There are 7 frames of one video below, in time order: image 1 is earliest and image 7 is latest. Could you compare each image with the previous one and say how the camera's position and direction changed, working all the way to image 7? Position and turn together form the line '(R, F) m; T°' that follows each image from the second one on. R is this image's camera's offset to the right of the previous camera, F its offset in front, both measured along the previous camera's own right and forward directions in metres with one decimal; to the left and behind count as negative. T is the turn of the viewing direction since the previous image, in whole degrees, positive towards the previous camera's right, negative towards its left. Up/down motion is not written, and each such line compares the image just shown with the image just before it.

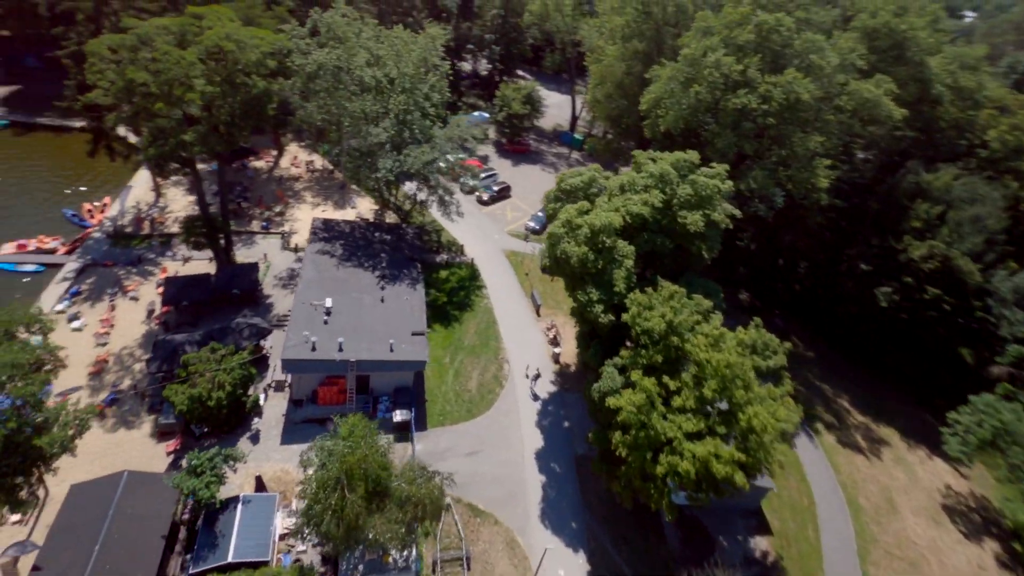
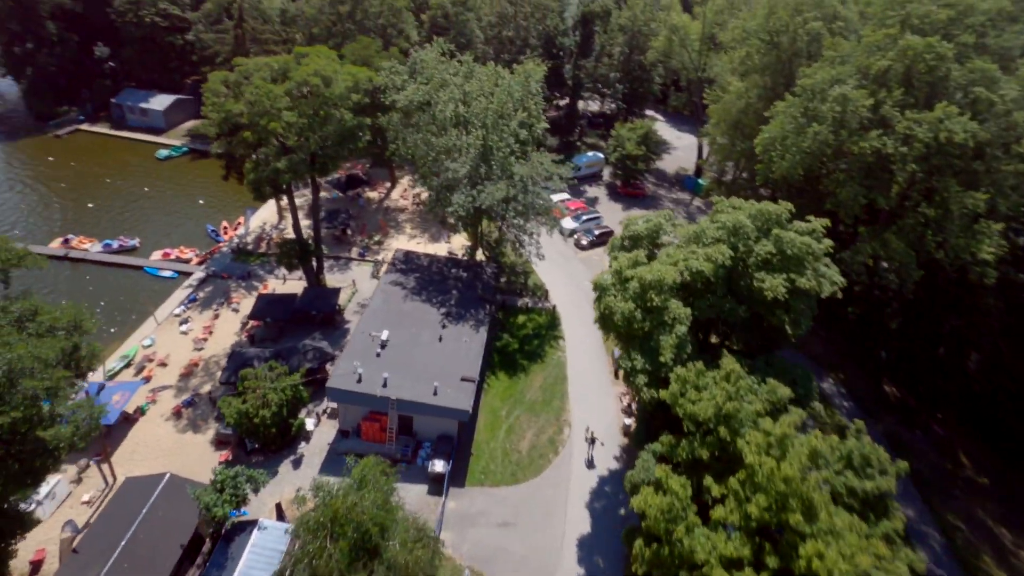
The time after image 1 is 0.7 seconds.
(+4.6, +3.5) m; -16°
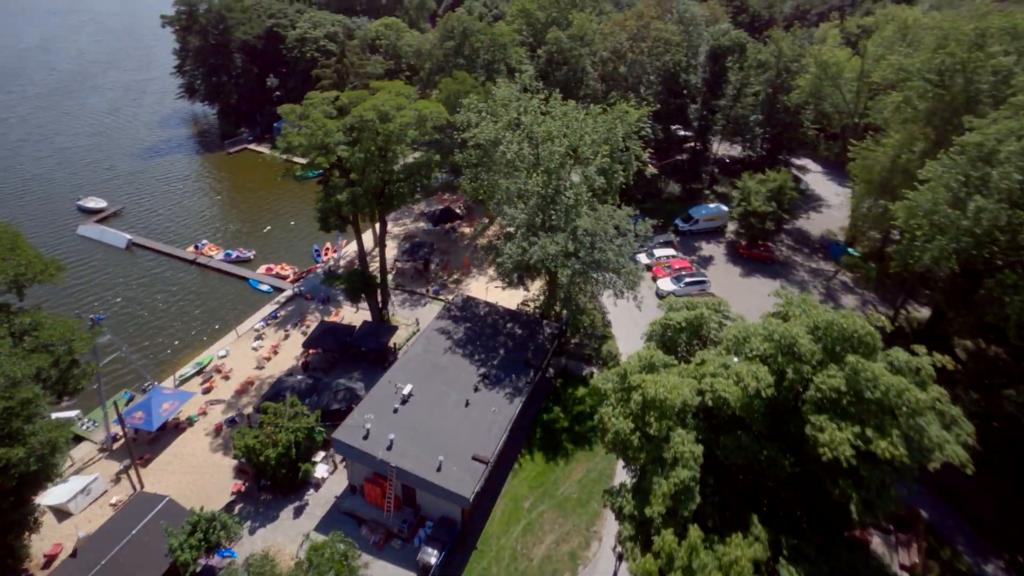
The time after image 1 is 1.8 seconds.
(+5.4, +5.1) m; -16°
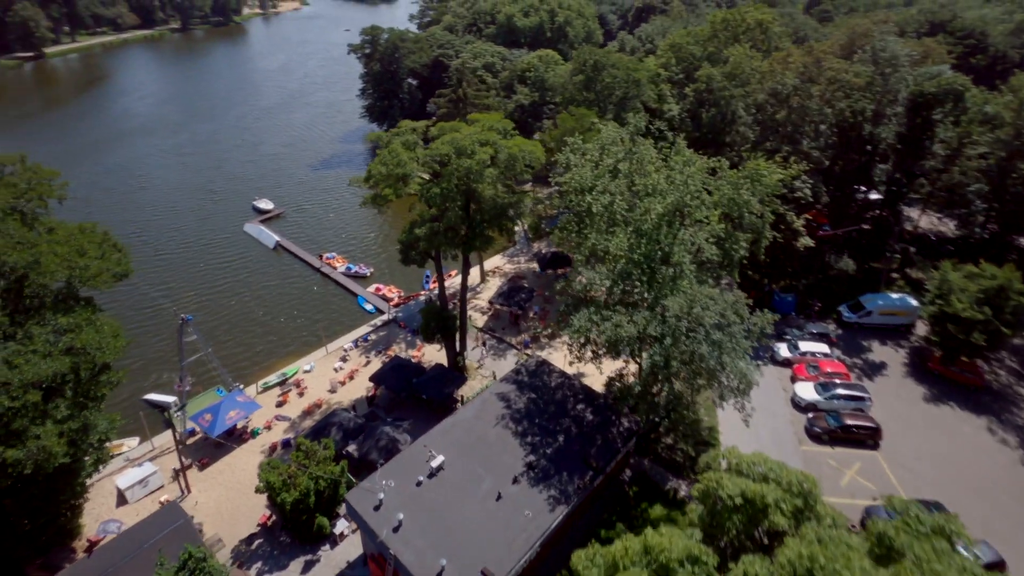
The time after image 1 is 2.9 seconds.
(+3.8, +5.3) m; -17°
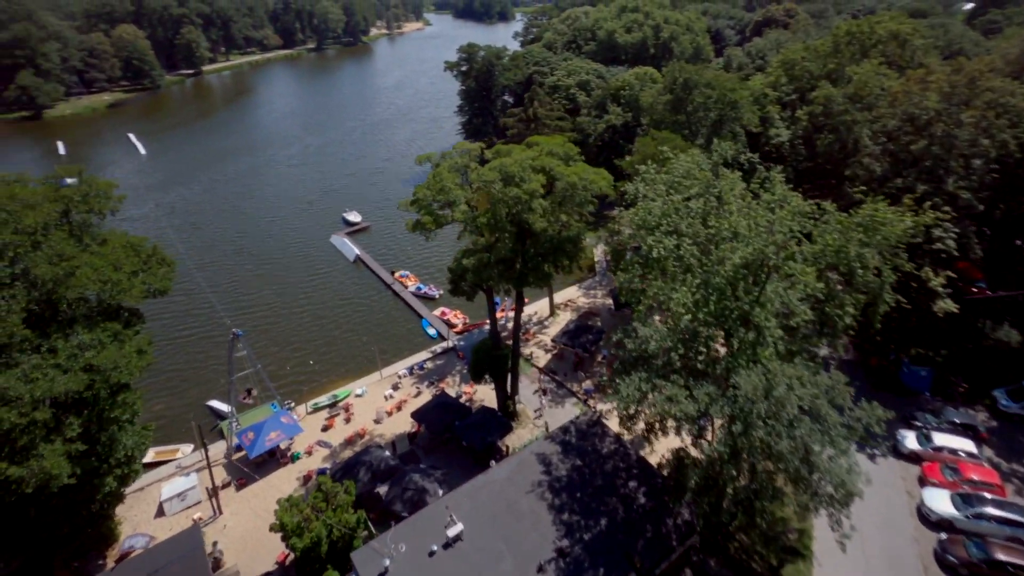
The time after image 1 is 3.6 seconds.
(+2.1, +3.6) m; -11°
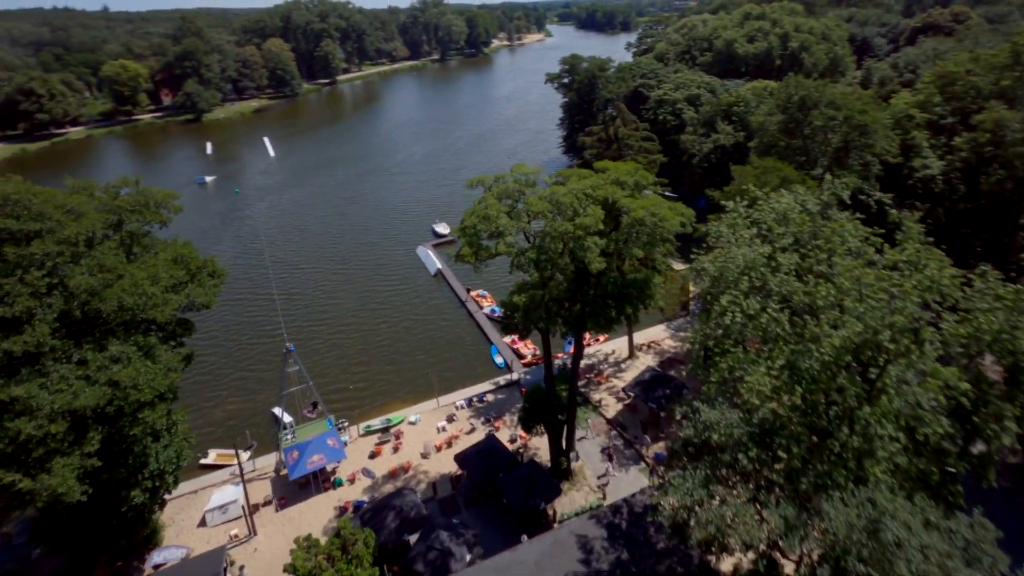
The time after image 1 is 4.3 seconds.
(+2.1, +3.5) m; -11°
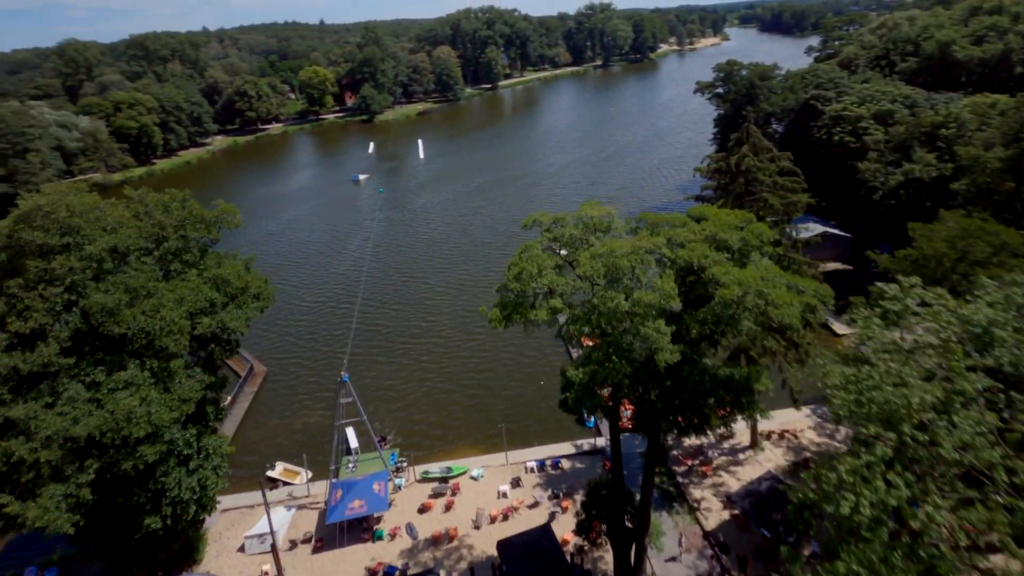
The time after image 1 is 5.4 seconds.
(+2.8, +5.6) m; -15°
